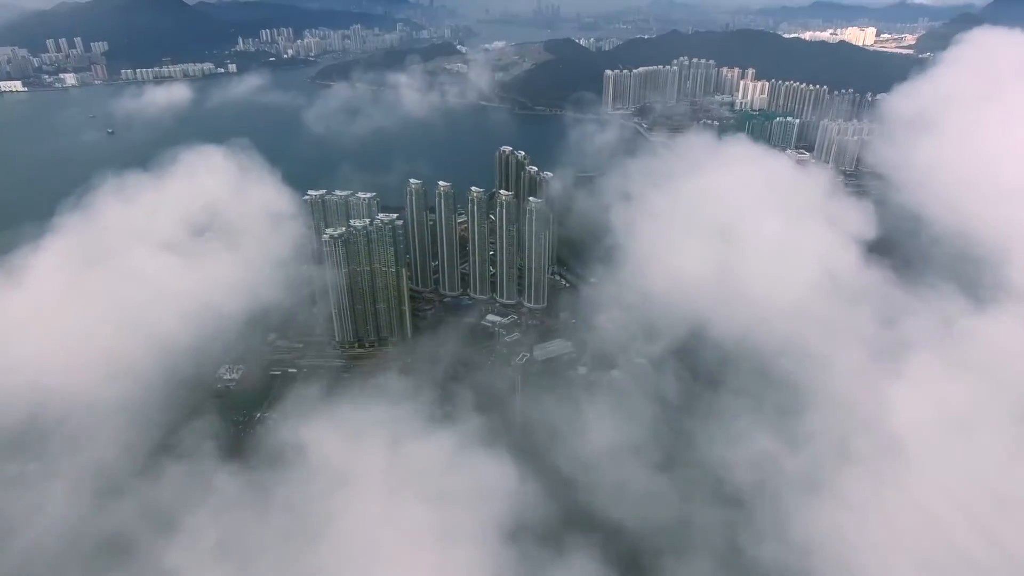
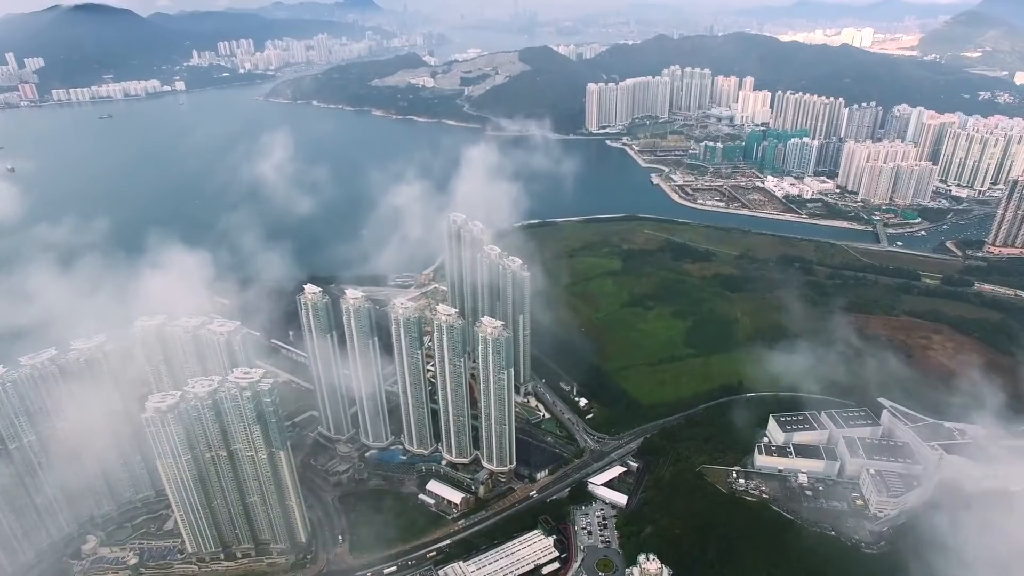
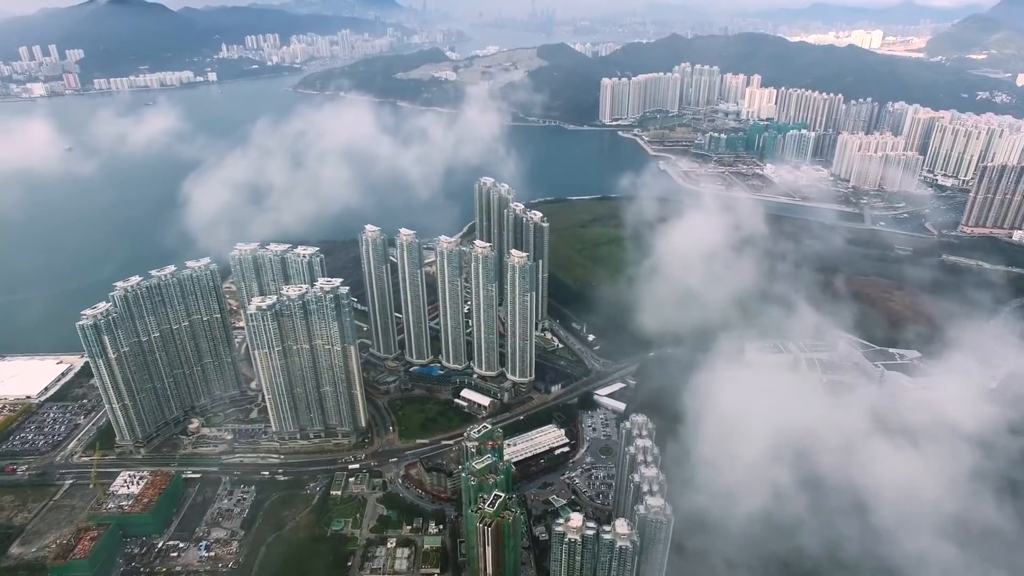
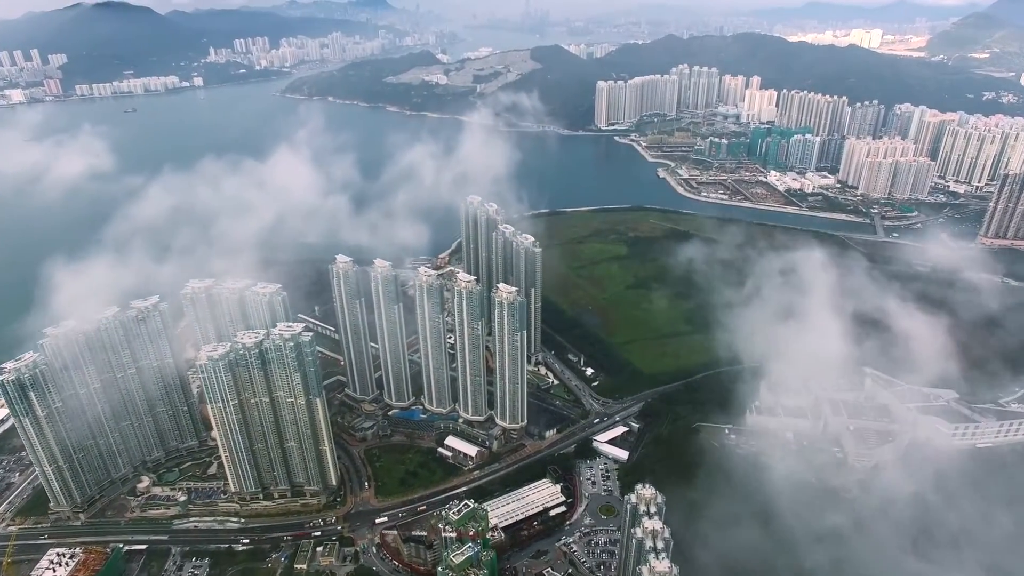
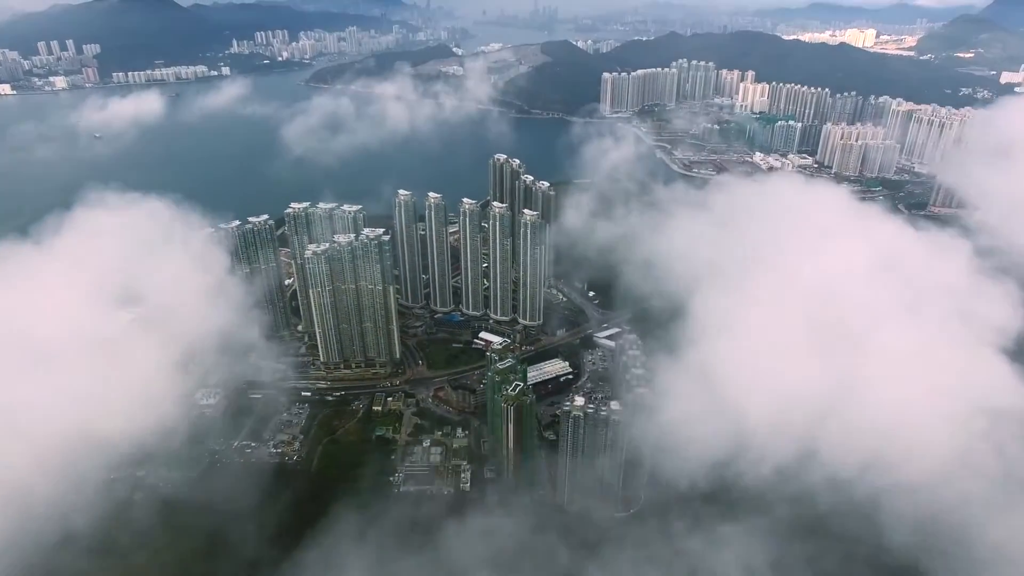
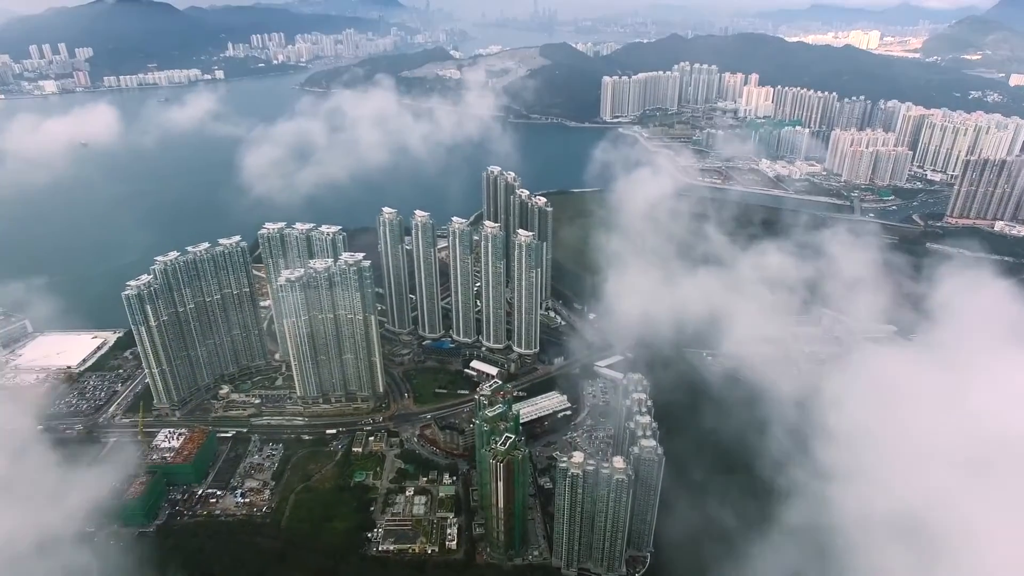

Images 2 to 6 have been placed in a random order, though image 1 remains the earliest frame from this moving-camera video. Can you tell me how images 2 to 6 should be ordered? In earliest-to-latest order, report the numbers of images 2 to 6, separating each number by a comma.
5, 6, 3, 4, 2
